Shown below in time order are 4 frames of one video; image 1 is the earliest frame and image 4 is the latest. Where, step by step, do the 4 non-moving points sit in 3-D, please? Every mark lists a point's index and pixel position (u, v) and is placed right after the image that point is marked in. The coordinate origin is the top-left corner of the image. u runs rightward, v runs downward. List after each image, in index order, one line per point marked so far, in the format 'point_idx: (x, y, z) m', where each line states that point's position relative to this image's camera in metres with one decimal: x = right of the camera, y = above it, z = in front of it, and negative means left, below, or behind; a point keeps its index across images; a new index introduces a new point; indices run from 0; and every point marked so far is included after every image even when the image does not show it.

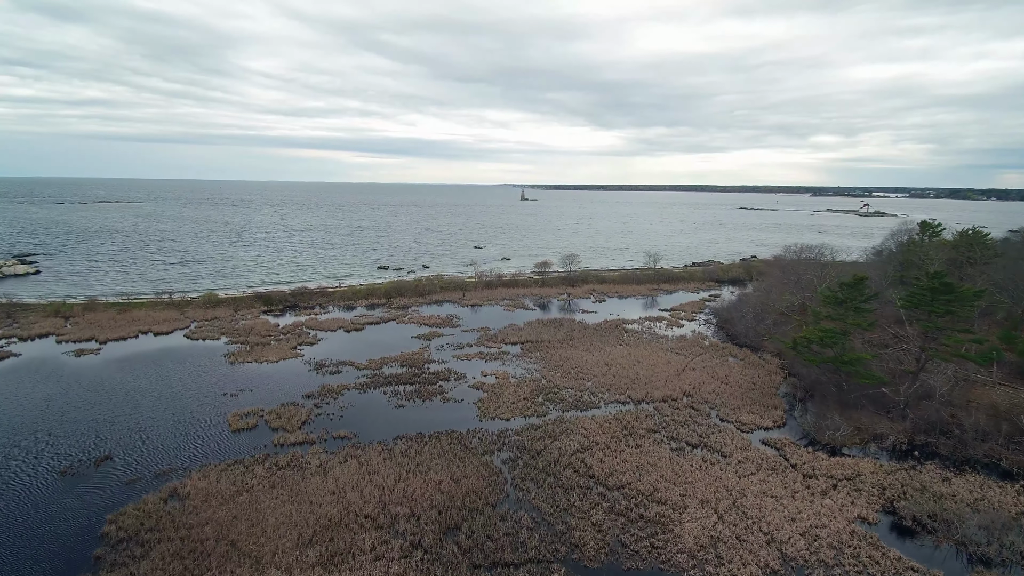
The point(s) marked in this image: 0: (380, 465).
0: (-3.5, -4.7, +17.8) m
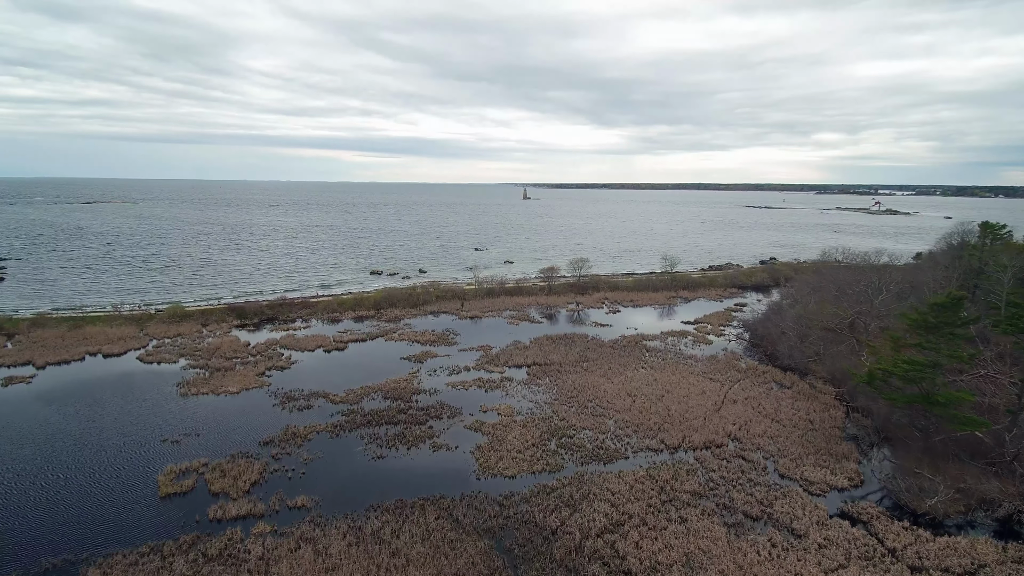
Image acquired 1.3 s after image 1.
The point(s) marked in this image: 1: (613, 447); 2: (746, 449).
0: (-3.3, -5.3, +13.3) m
1: (+2.9, -4.5, +19.1) m
2: (+6.6, -4.6, +19.1) m
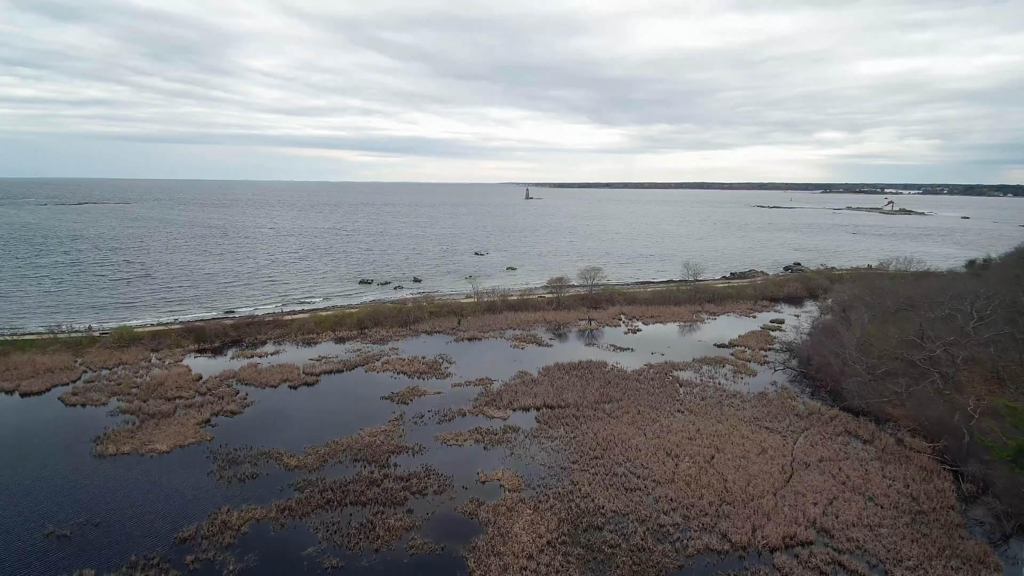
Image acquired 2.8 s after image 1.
0: (-3.2, -6.1, +8.1) m
1: (+3.1, -5.4, +13.9) m
2: (+6.8, -5.4, +13.9) m
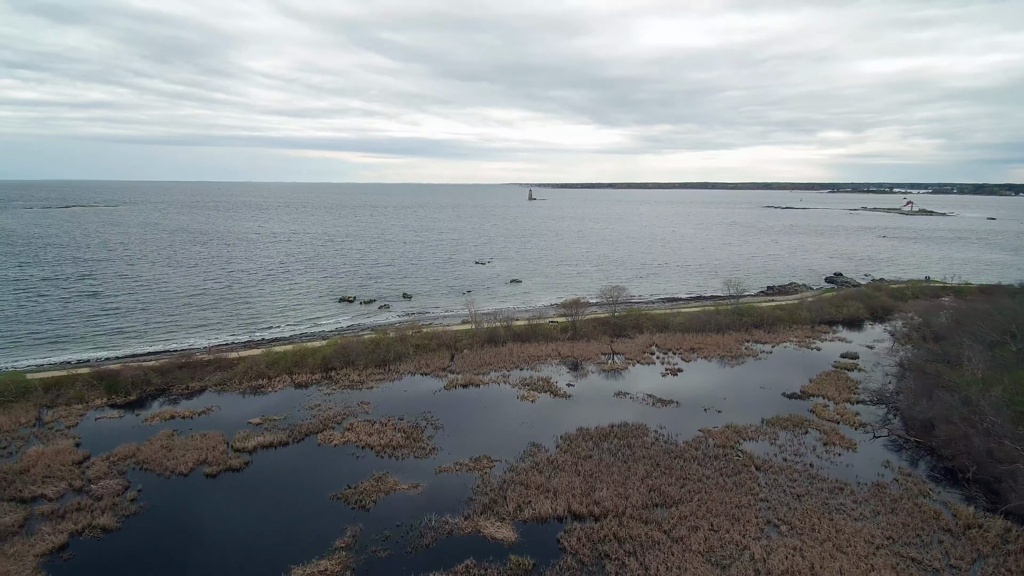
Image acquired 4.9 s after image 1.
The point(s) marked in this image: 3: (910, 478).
0: (-3.0, -7.3, +0.8) m
1: (+3.3, -6.5, +6.6) m
2: (+7.0, -6.6, +6.5) m
3: (+10.5, -4.9, +17.8) m
